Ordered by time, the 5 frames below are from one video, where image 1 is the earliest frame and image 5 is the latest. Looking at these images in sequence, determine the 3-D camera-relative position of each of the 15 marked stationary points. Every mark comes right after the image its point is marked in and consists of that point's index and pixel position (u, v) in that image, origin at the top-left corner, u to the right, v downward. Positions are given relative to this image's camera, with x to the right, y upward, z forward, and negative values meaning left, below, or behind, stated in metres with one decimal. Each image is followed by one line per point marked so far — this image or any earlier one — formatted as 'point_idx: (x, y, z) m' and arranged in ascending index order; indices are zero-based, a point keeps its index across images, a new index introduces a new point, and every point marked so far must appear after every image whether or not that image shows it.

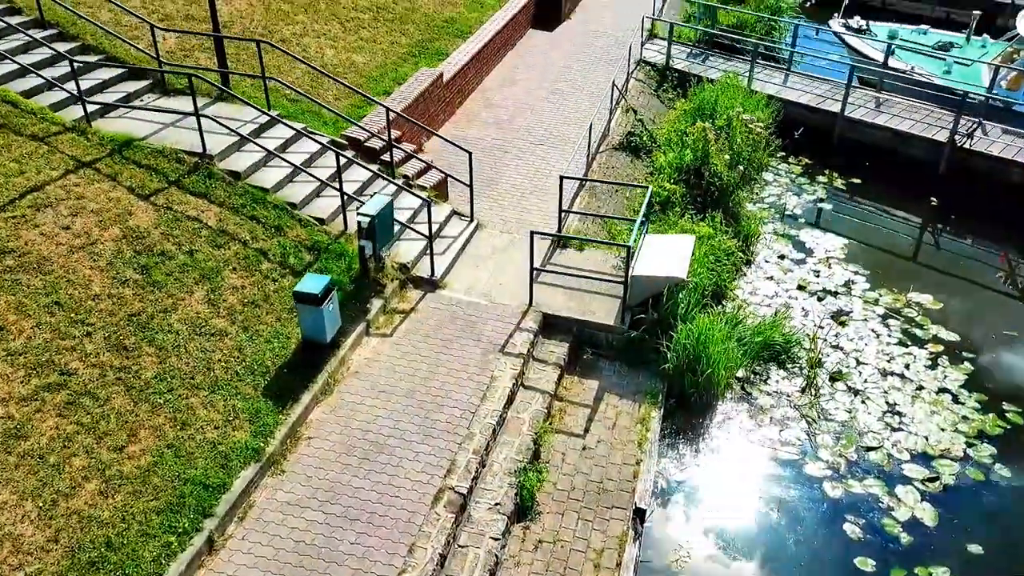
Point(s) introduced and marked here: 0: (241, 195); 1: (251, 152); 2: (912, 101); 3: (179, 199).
0: (-3.0, +1.1, +9.0) m
1: (-3.1, +1.6, +9.6) m
2: (+6.8, +3.1, +13.7) m
3: (-3.5, +1.0, +8.7) m
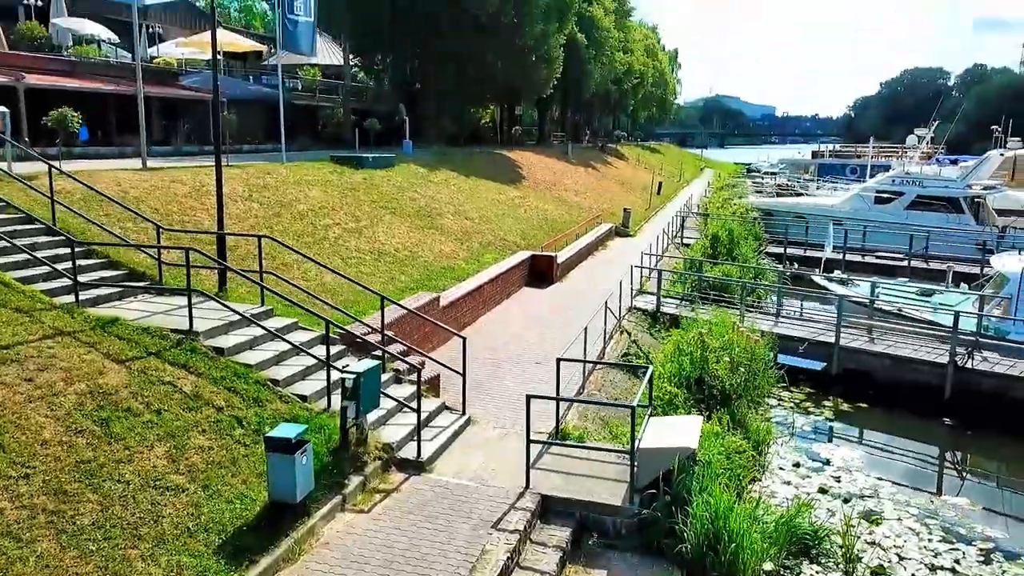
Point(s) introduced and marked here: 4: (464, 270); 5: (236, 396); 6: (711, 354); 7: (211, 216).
0: (-3.1, -0.8, +8.6) m
1: (-3.1, -0.5, +9.3) m
2: (+6.7, -0.8, +13.8) m
3: (-3.6, -0.8, +8.2) m
4: (-1.0, +0.4, +16.2) m
5: (-2.8, -1.1, +8.2) m
6: (+2.8, -0.9, +11.3) m
7: (-4.9, +1.2, +13.3) m
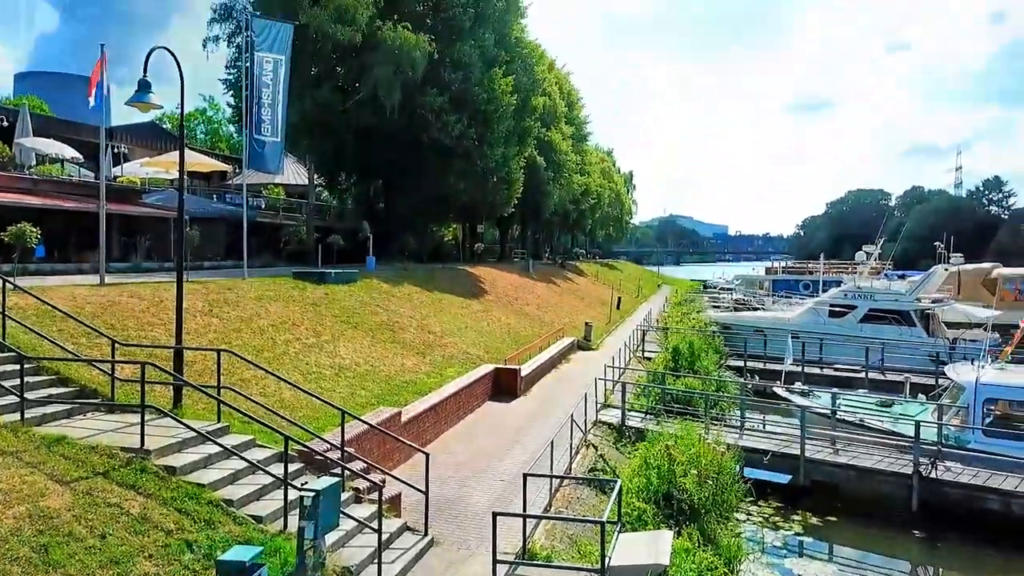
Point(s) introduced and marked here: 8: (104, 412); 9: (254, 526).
0: (-3.4, -2.0, +8.2) m
1: (-3.5, -1.8, +9.0) m
2: (+6.1, -2.6, +13.9) m
3: (-3.9, -1.9, +7.8) m
4: (-1.7, -1.9, +16.0) m
5: (-3.1, -2.2, +7.8) m
6: (+2.3, -2.5, +11.2) m
7: (-5.5, -0.7, +13.1) m
8: (-5.0, -1.5, +10.0) m
9: (-2.6, -2.4, +8.1) m
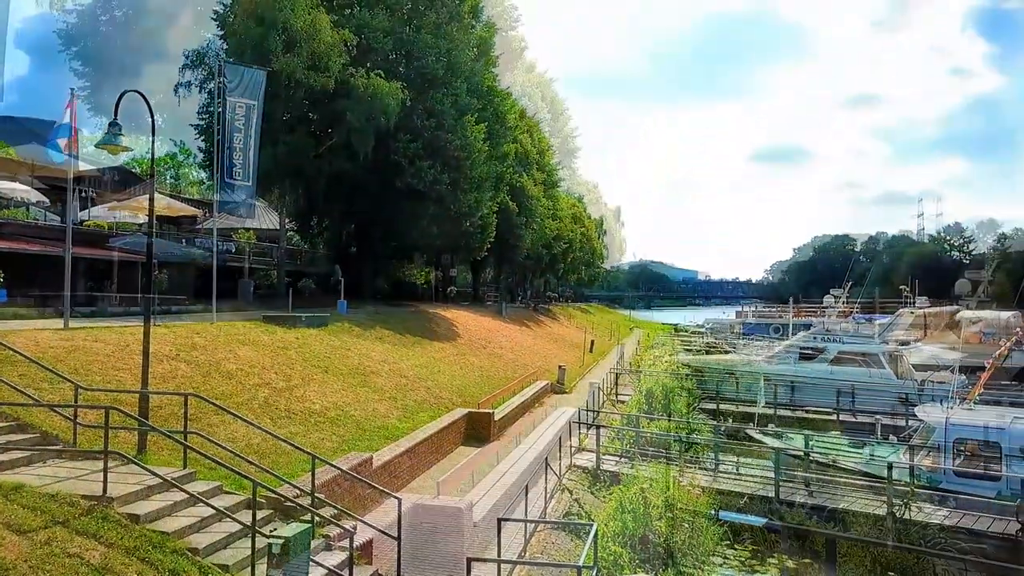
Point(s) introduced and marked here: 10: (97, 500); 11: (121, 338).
0: (-3.7, -2.4, +7.9) m
1: (-3.8, -2.3, +8.7) m
2: (+5.6, -3.3, +13.9) m
3: (-4.2, -2.3, +7.6) m
4: (-2.2, -2.7, +15.8) m
5: (-3.4, -2.6, +7.6) m
6: (+1.9, -3.0, +11.1) m
7: (-5.9, -1.4, +12.8) m
8: (-5.3, -2.0, +9.7) m
9: (-2.8, -2.8, +7.8) m
10: (-4.2, -2.2, +8.3) m
11: (-6.9, -0.9, +14.4) m
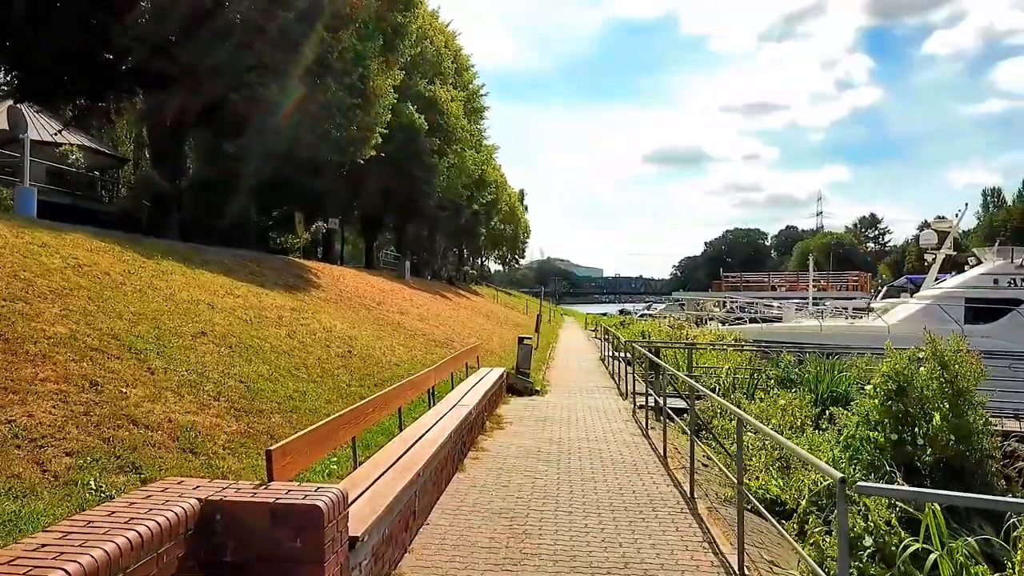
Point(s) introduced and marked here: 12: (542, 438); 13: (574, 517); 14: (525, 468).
0: (-4.0, -1.3, +3.5) m
1: (-4.3, -1.2, +4.2) m
2: (+4.4, -2.2, +10.5) m
3: (-4.5, -1.2, +3.0) m
4: (-3.6, -1.6, +11.4) m
5: (-3.7, -1.5, +3.1) m
6: (+1.1, -1.9, +7.3) m
7: (-6.9, -0.2, +8.0) m
8: (-5.9, -0.9, +5.0) m
9: (-3.2, -1.6, +3.5) m
10: (-4.6, -1.0, +3.8) m
11: (-8.1, +0.3, +9.5) m
12: (+0.3, -1.7, +9.5) m
13: (+0.3, -2.1, +6.7) m
14: (+0.1, -2.2, +8.3) m
